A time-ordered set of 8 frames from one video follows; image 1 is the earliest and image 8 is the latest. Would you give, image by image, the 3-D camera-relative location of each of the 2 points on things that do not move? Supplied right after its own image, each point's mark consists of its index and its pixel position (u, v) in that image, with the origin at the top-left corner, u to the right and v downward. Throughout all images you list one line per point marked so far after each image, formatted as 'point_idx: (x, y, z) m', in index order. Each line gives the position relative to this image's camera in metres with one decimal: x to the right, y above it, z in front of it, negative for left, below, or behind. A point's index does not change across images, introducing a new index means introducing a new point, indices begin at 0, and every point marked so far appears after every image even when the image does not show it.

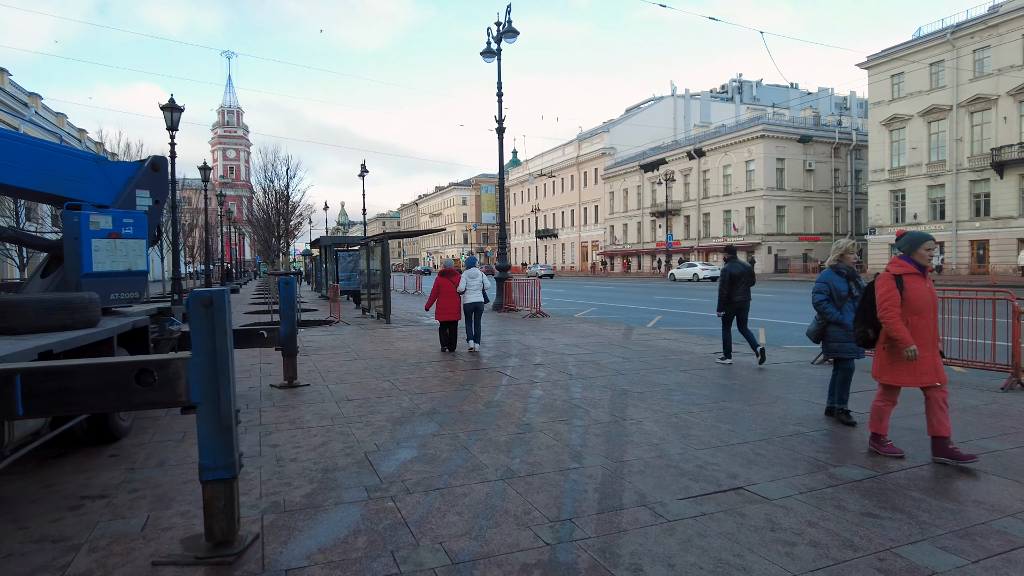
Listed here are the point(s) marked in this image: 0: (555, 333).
0: (+1.0, -1.0, +14.3) m
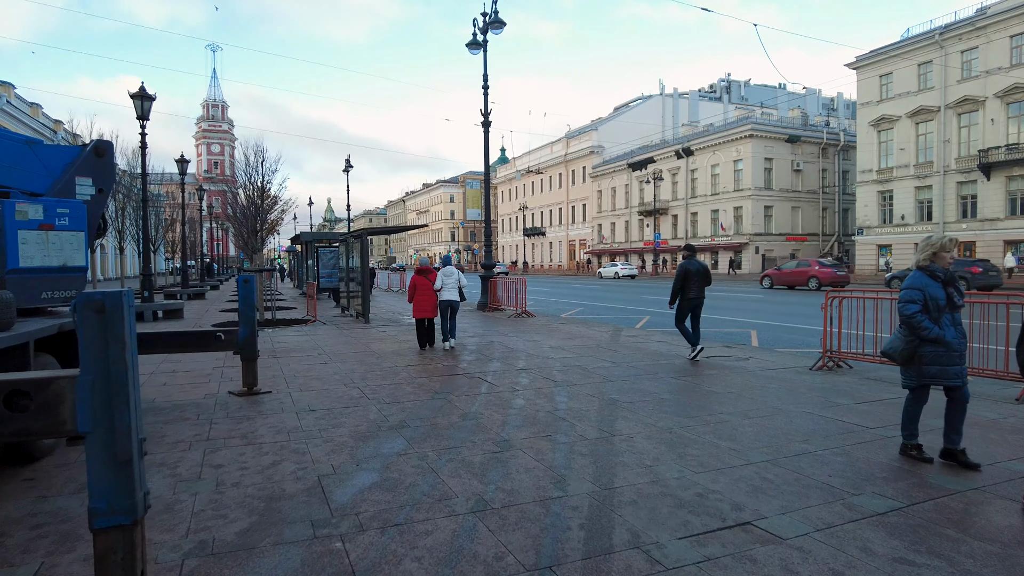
0: (+0.6, -1.0, +13.7) m
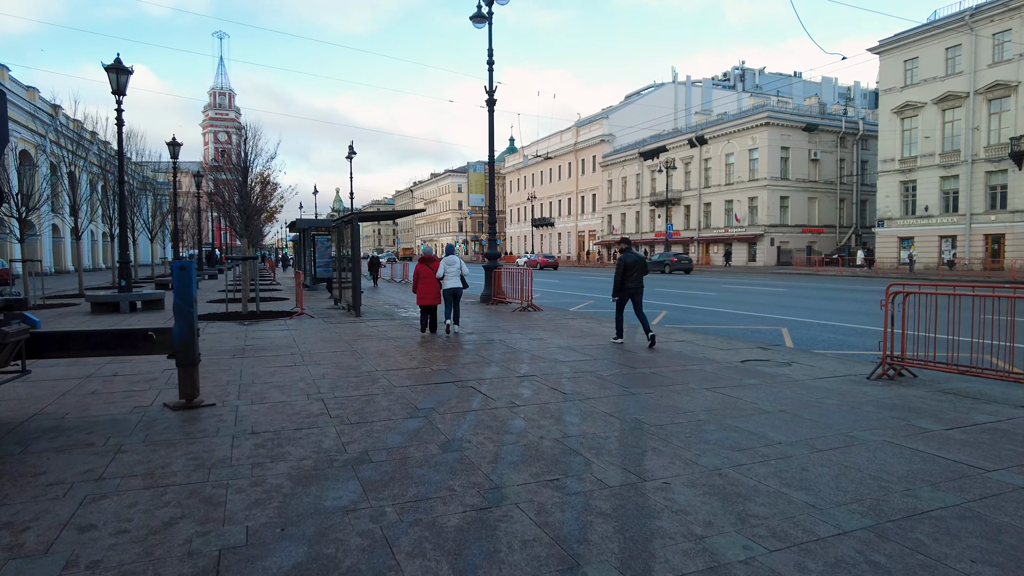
0: (+0.7, -0.8, +12.2) m
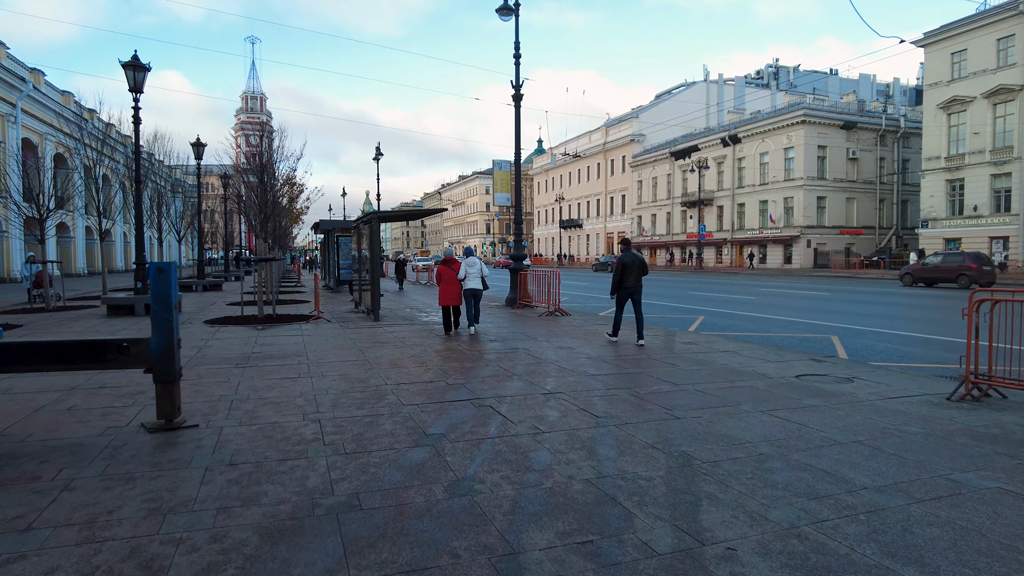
0: (+1.1, -0.9, +11.4) m
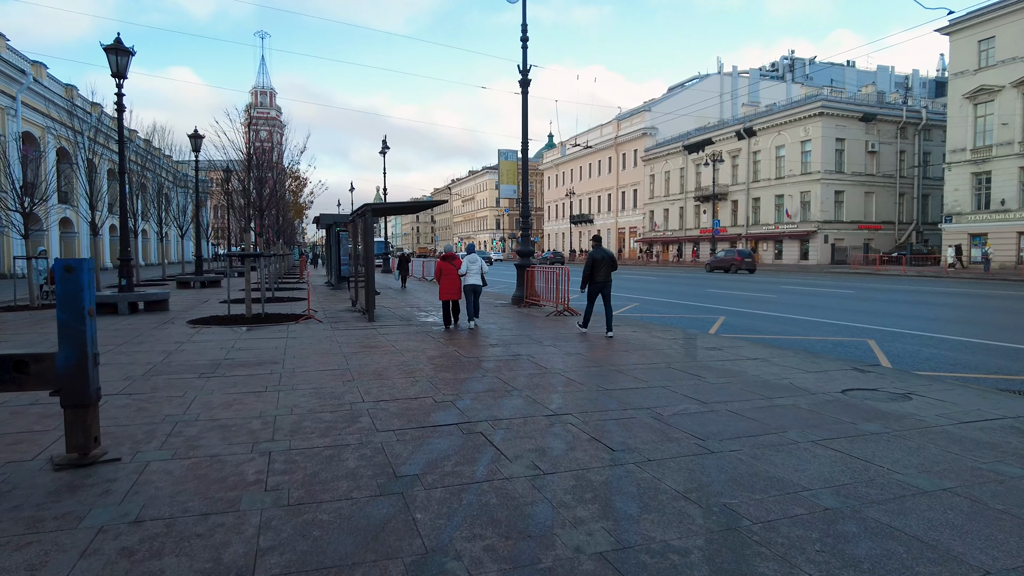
0: (+1.2, -0.9, +10.3) m
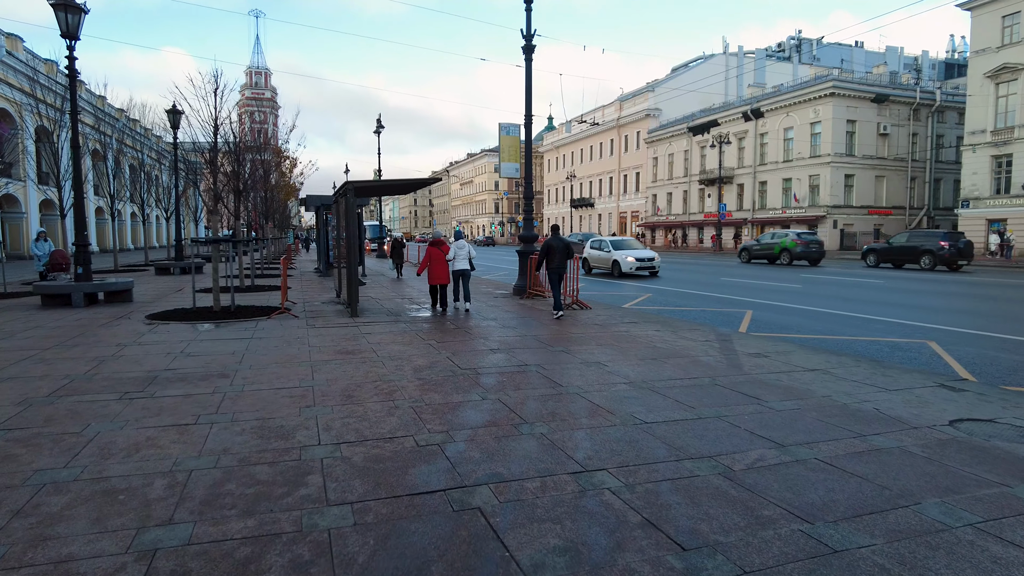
0: (+1.2, -0.8, +8.7) m
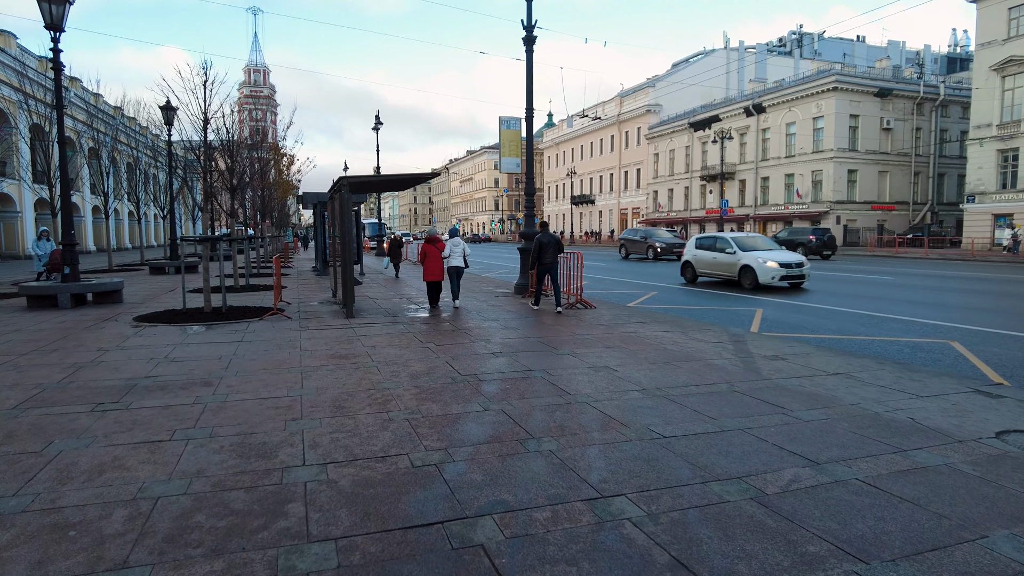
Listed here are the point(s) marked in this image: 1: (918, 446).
0: (+1.3, -0.8, +8.2) m
1: (+2.9, -1.1, +4.5) m
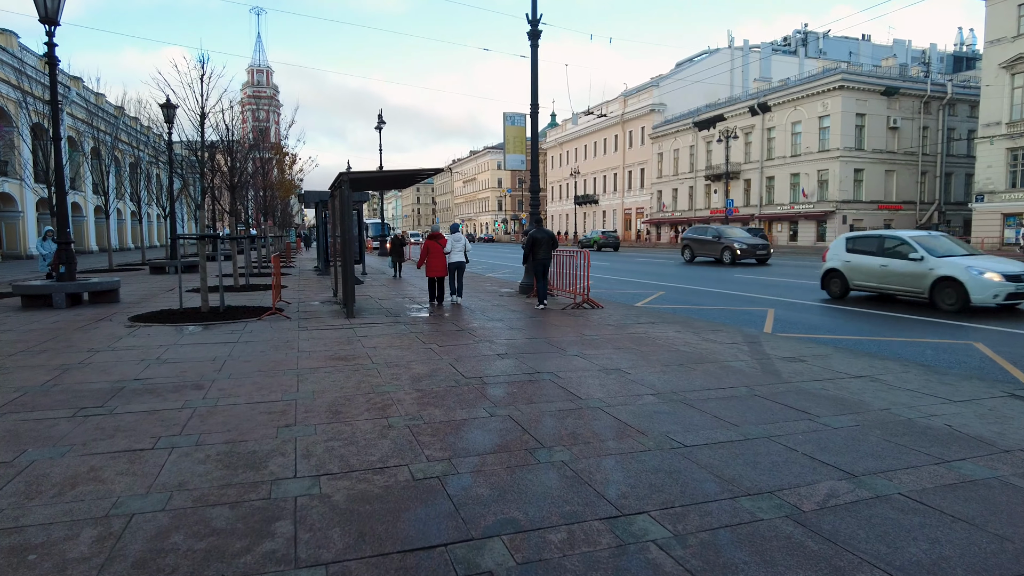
0: (+1.4, -0.8, +7.9) m
1: (+2.9, -1.1, +4.2) m
